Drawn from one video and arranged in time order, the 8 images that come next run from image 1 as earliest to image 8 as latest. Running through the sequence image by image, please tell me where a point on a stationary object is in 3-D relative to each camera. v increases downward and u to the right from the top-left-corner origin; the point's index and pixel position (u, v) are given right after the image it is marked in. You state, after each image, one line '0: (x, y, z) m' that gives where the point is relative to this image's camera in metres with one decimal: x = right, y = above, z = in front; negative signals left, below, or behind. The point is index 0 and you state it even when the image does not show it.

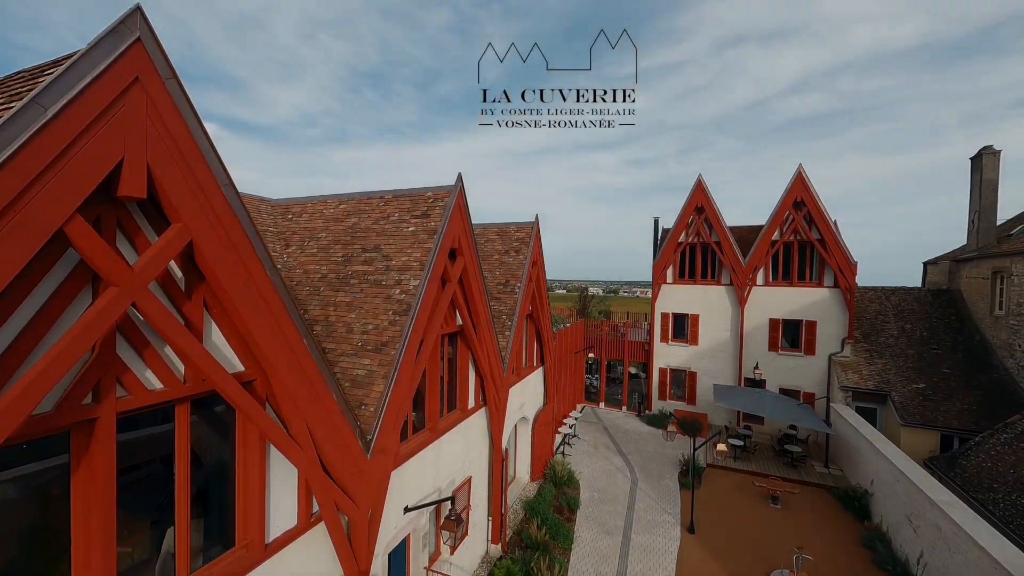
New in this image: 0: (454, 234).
0: (-1.3, +1.1, +8.9) m
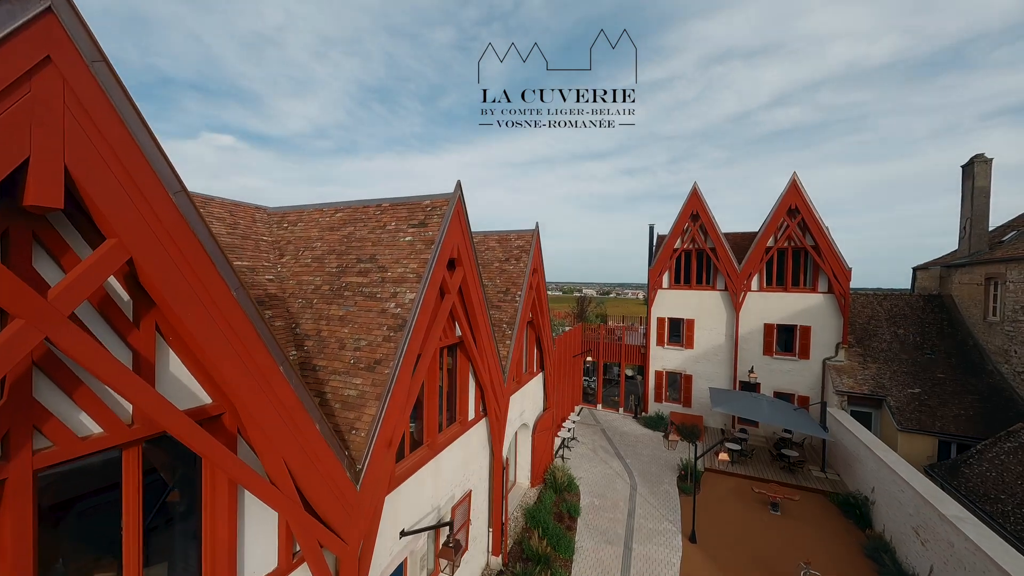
0: (-1.3, +0.9, +8.7) m
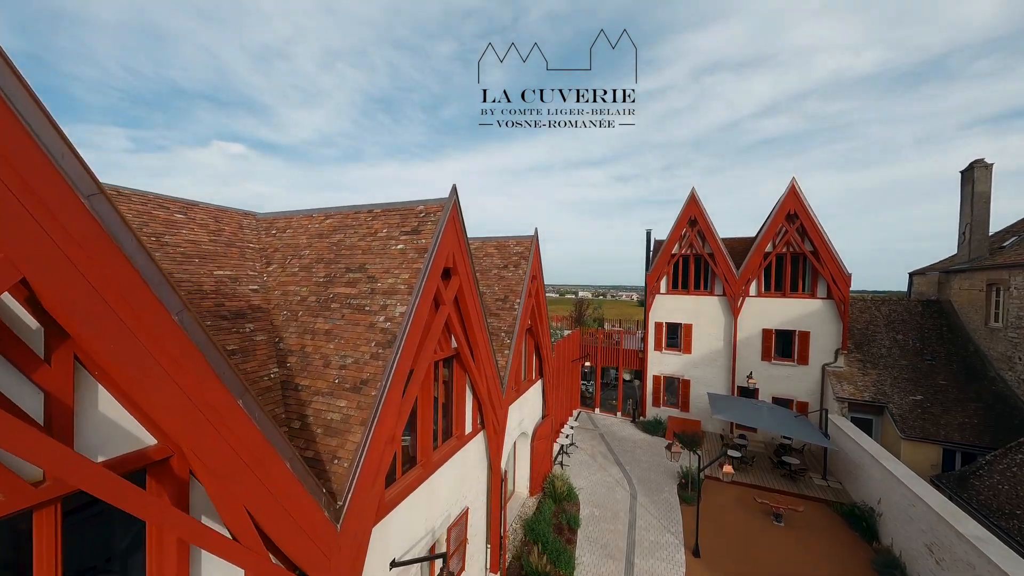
0: (-1.3, +0.7, +8.3) m
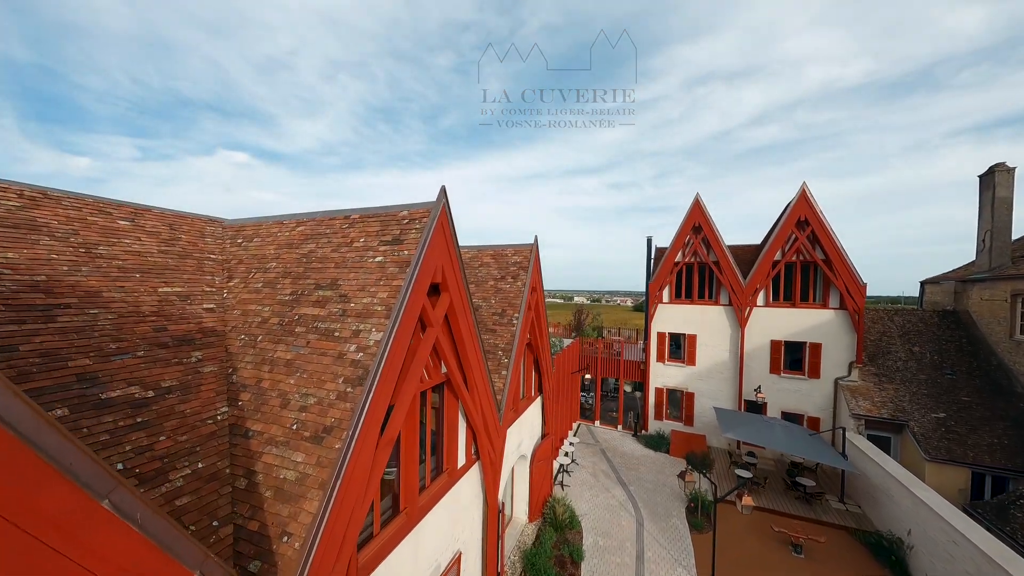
0: (-1.4, +0.4, +7.2) m
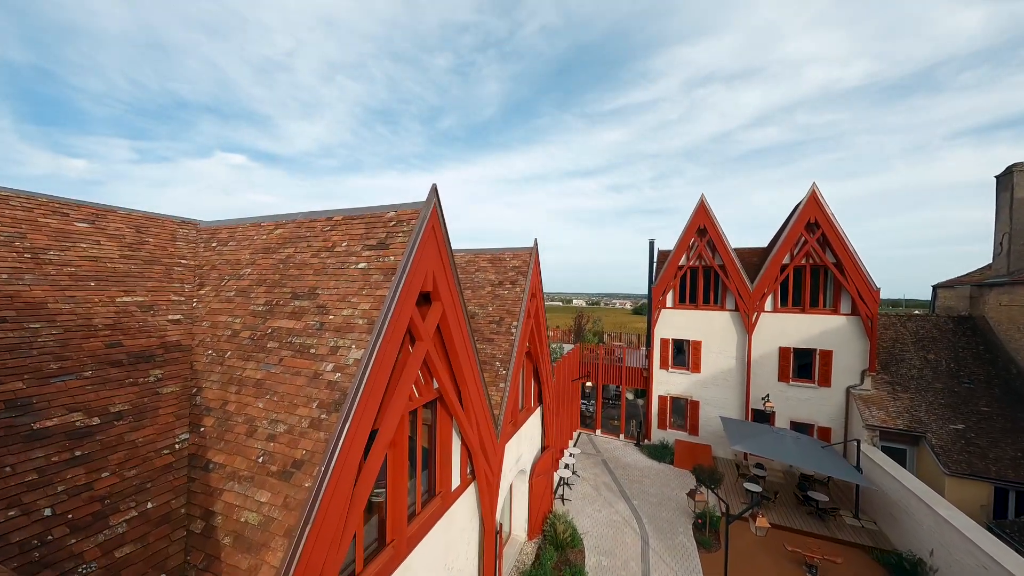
0: (-1.4, +0.3, +6.5) m
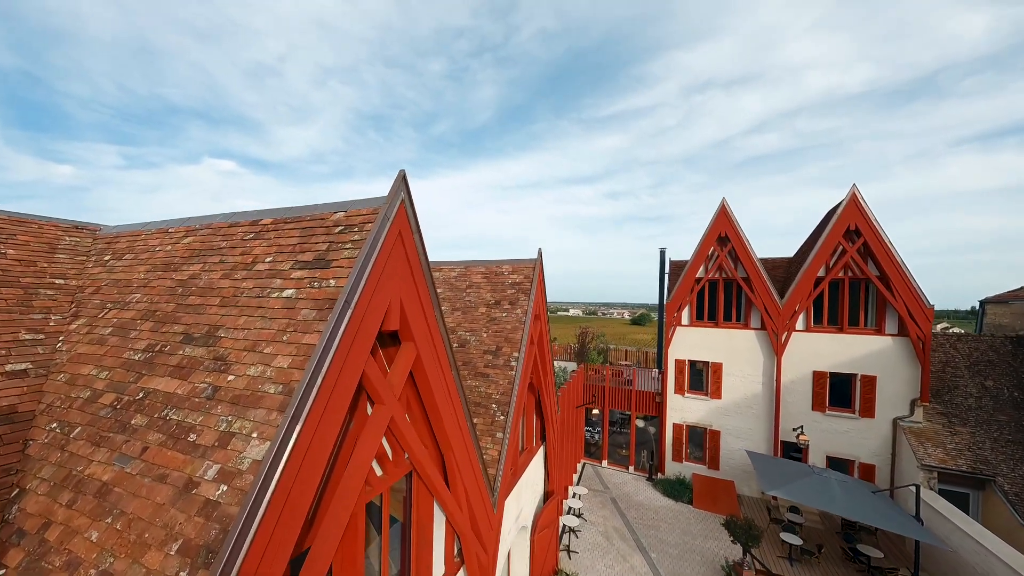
0: (-1.3, -0.1, +4.4) m
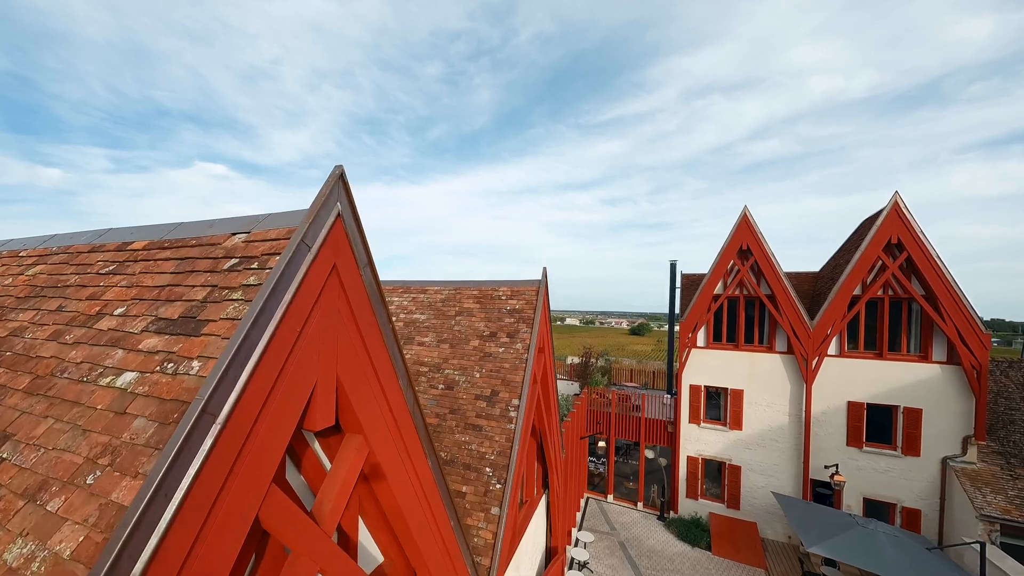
0: (-1.3, -0.6, +2.6) m
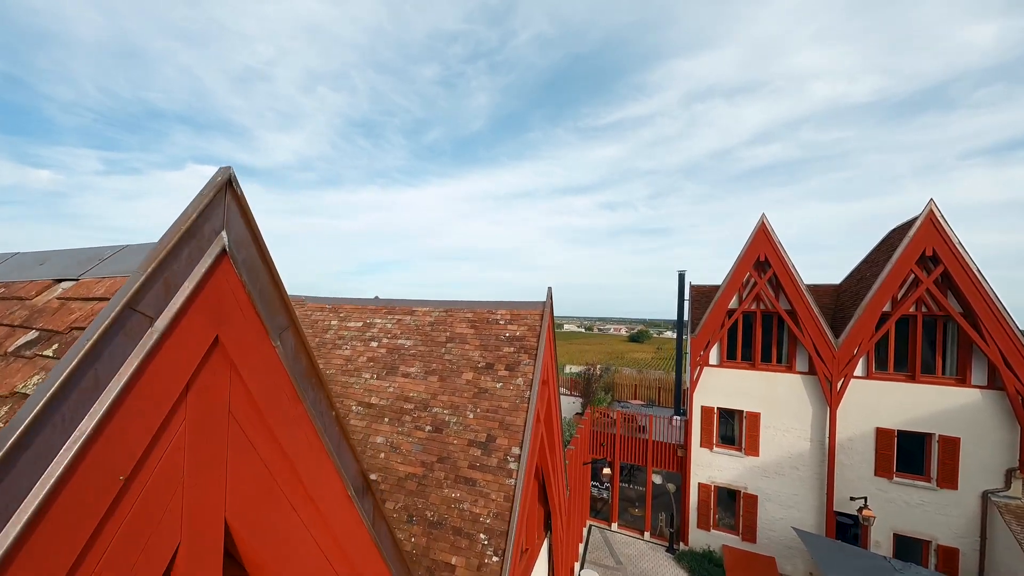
0: (-1.3, -0.9, +1.5) m
